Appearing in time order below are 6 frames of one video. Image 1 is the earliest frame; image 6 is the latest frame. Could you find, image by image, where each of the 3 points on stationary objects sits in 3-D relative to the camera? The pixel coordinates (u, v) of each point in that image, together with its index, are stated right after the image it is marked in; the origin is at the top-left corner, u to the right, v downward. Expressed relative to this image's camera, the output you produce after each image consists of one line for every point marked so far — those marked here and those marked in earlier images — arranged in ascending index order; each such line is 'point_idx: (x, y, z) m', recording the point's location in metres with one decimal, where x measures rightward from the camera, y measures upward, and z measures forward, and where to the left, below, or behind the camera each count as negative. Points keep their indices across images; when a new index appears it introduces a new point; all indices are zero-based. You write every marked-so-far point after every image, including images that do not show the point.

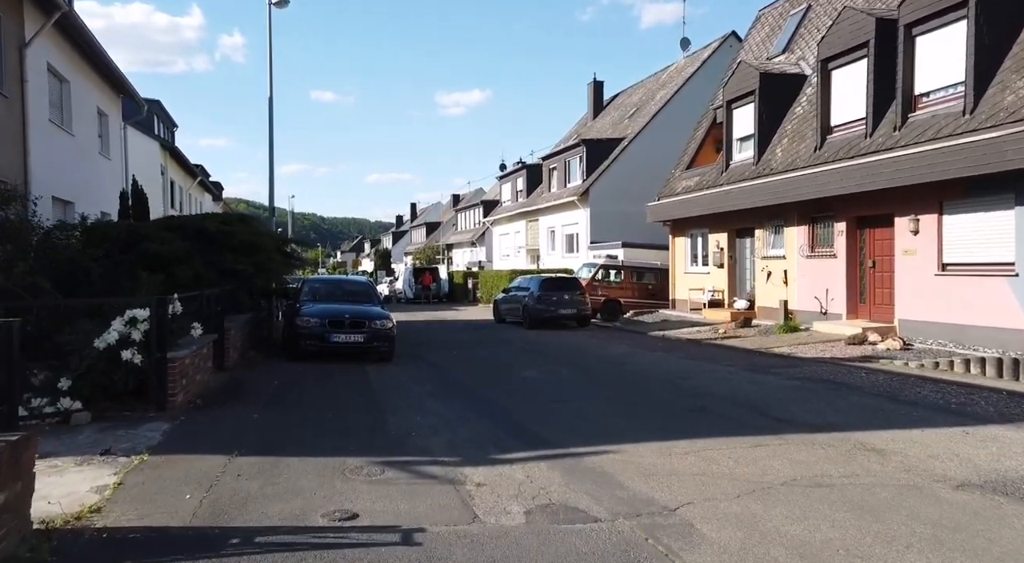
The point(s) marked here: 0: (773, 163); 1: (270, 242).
0: (+6.6, +3.0, +19.6) m
1: (-5.0, +0.8, +16.2) m
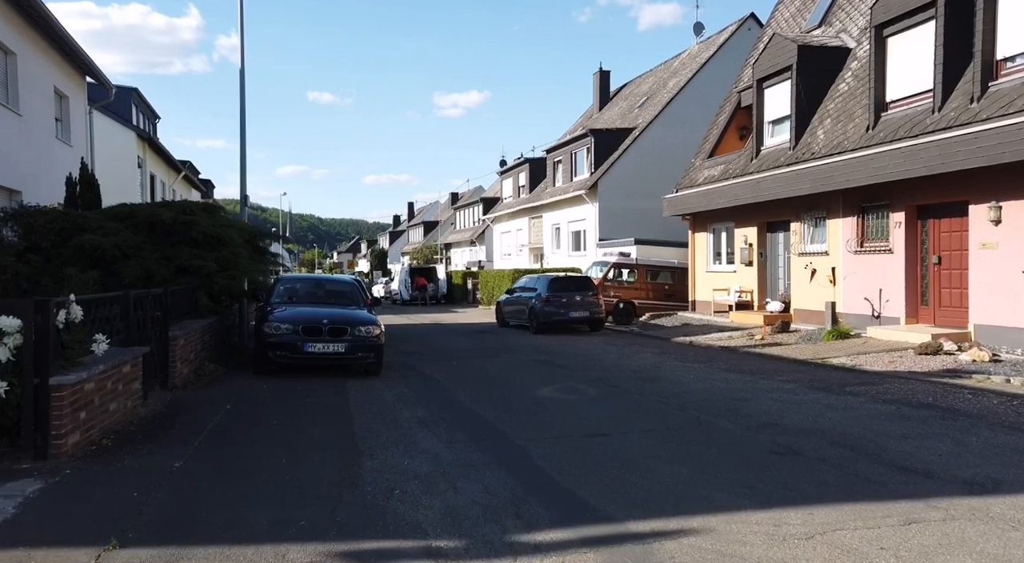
0: (+6.7, +3.0, +17.3) m
1: (-4.9, +0.9, +13.9) m
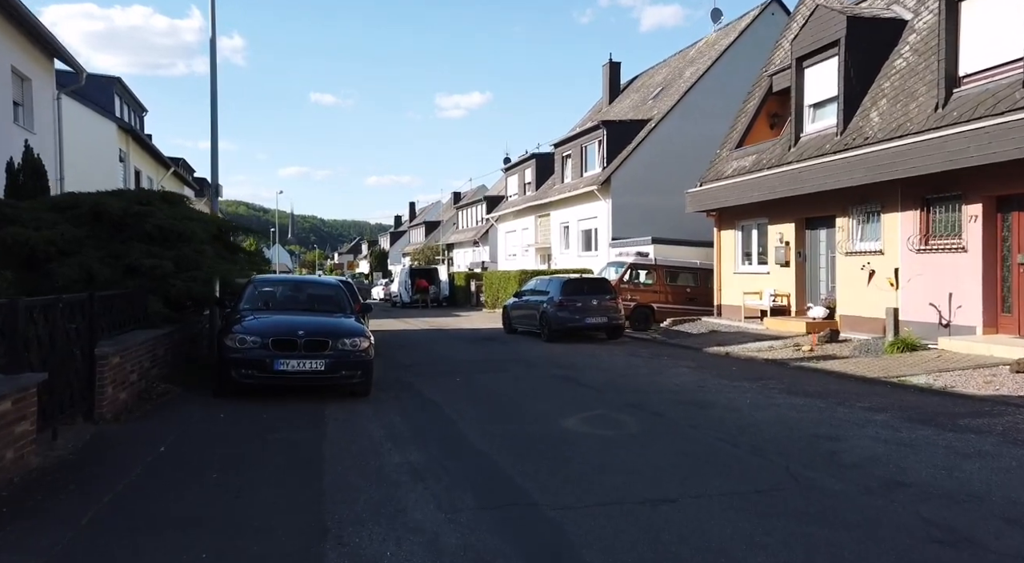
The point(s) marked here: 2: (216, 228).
0: (+6.9, +2.9, +15.2) m
1: (-4.7, +0.8, +11.8) m
2: (-4.7, +0.8, +12.4) m
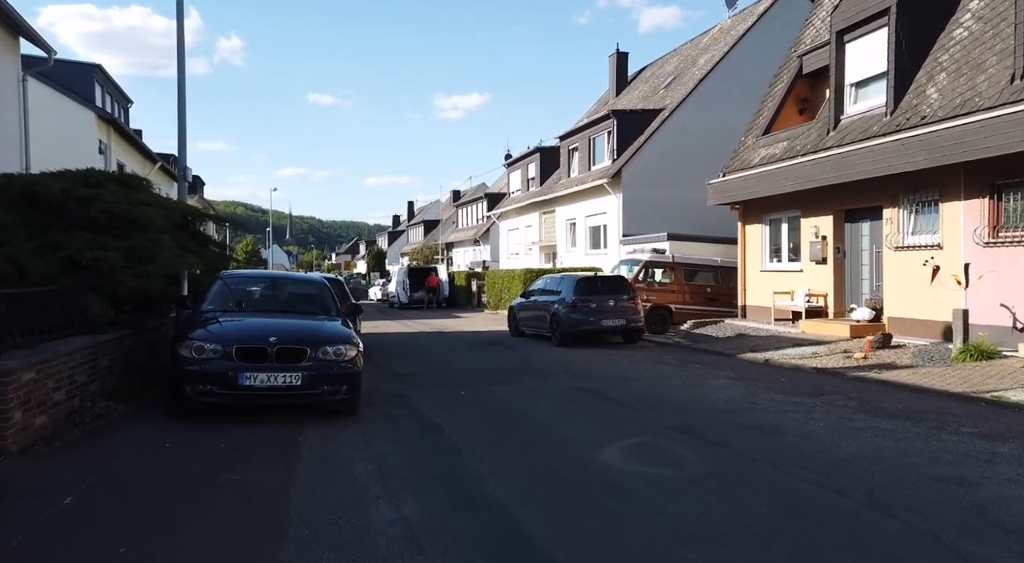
0: (+7.1, +3.0, +13.5) m
1: (-4.5, +0.9, +10.0) m
2: (-4.5, +0.9, +10.7) m
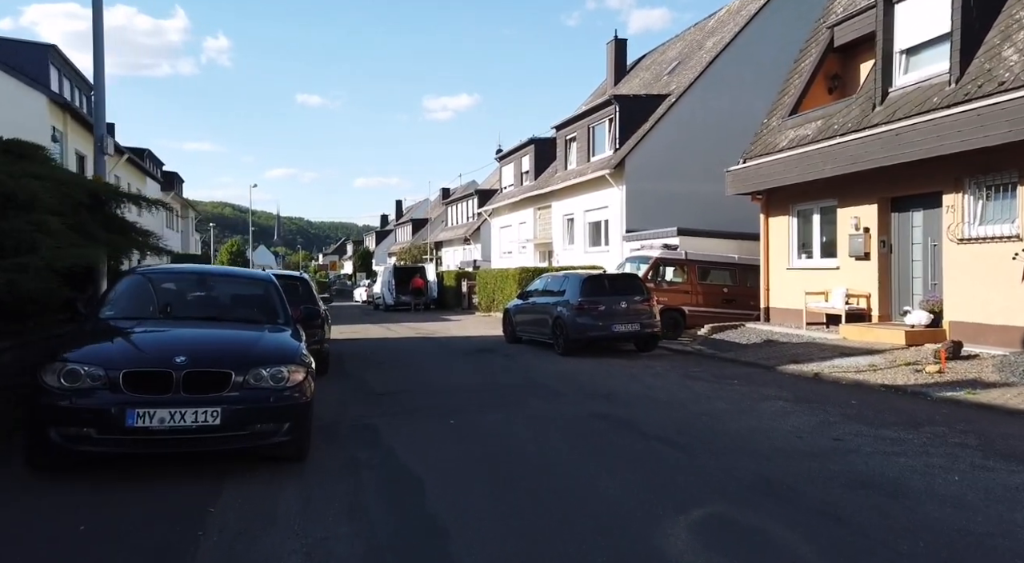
0: (+7.1, +3.0, +11.3) m
1: (-4.5, +0.9, +7.7) m
2: (-4.5, +0.9, +8.3) m
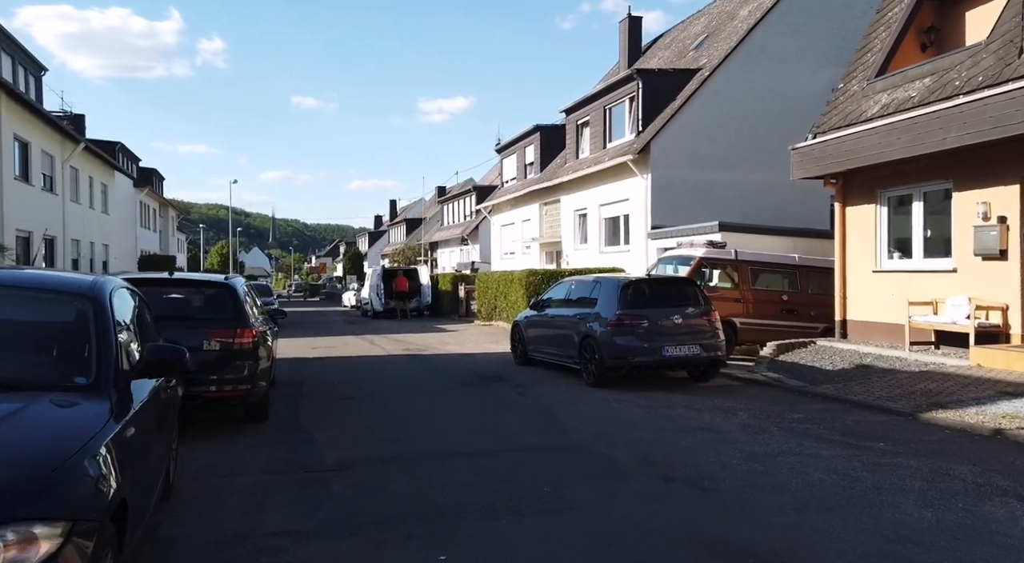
0: (+7.3, +2.9, +7.6) m
1: (-4.2, +0.8, +4.0) m
2: (-4.2, +0.8, +4.6) m
